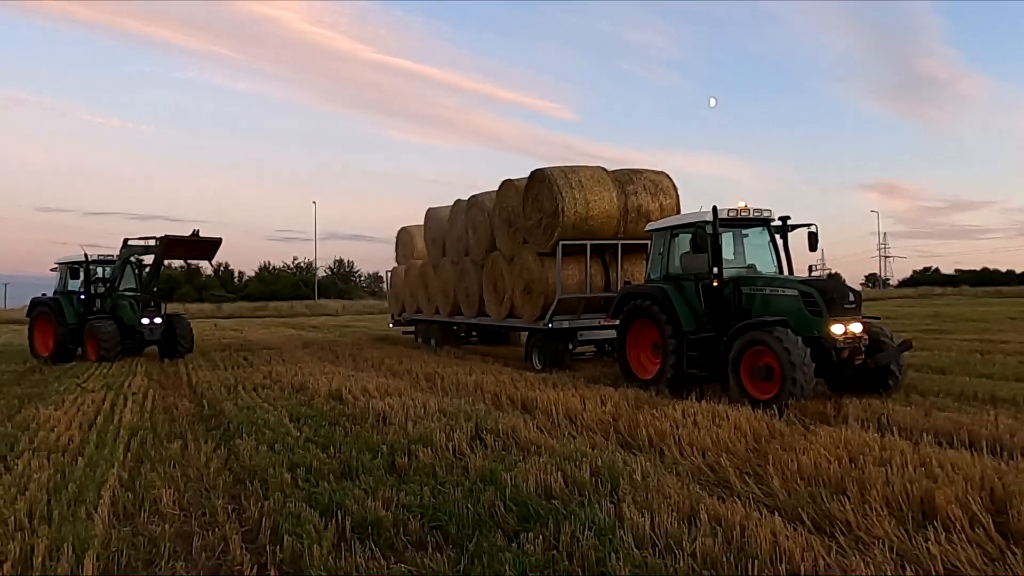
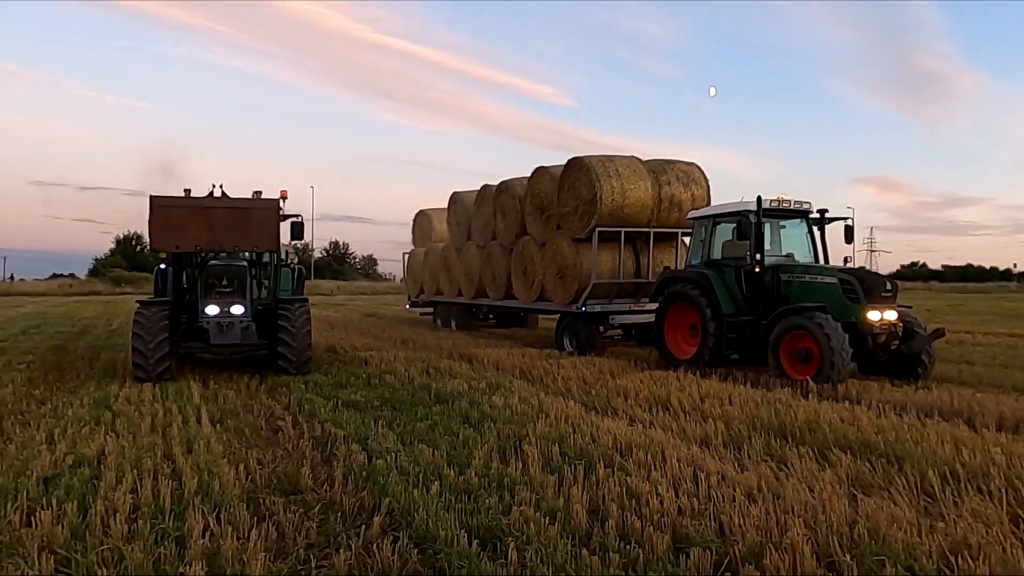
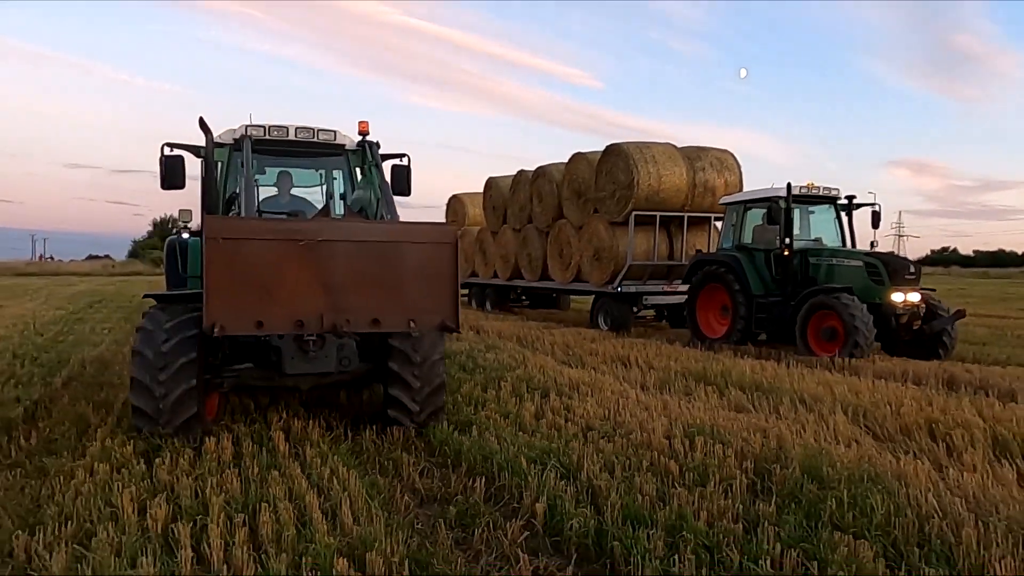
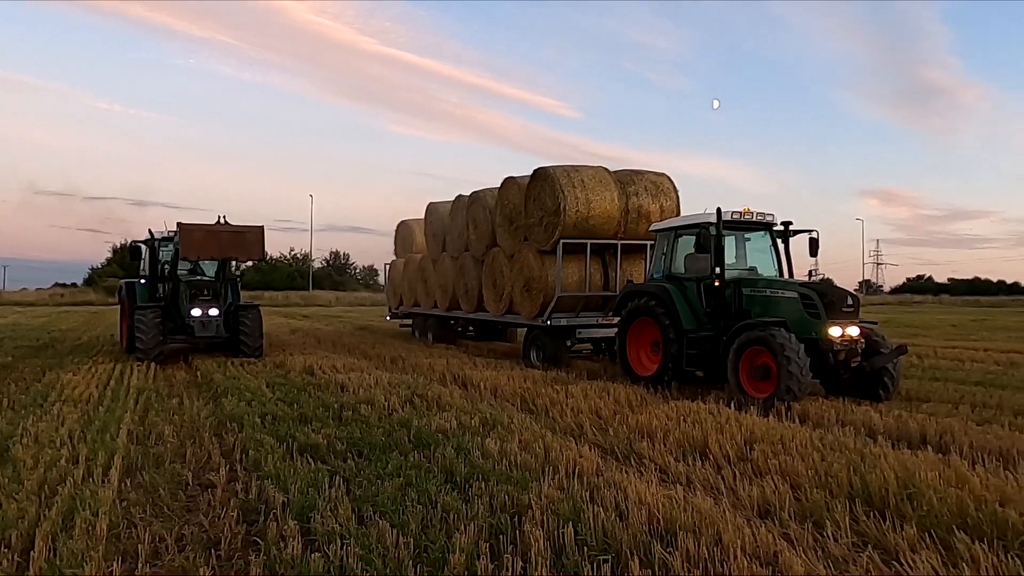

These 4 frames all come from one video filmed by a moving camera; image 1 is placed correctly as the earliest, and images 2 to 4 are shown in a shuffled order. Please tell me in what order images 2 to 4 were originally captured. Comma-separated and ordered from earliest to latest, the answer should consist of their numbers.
4, 2, 3
